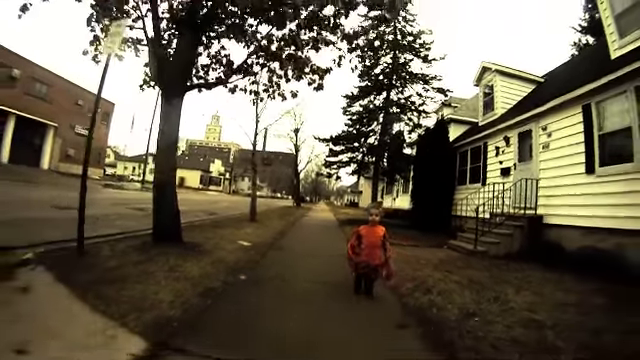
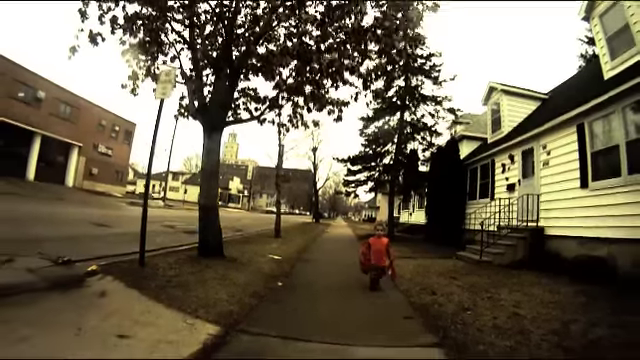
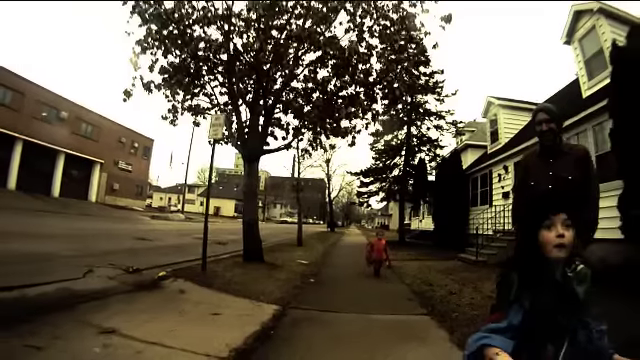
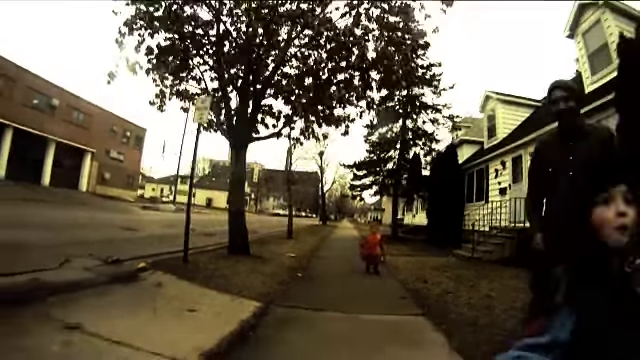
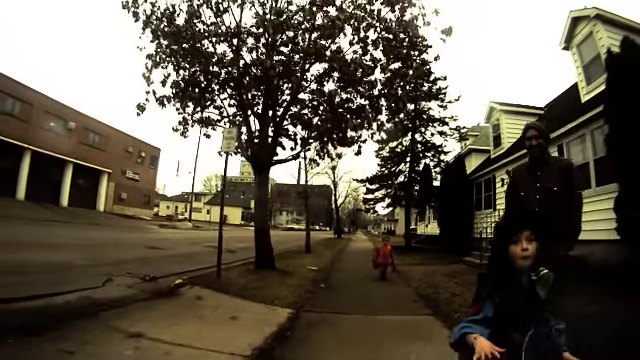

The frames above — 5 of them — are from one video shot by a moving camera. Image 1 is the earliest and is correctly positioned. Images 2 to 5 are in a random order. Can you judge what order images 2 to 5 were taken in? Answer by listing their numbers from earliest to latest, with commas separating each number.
2, 4, 3, 5
